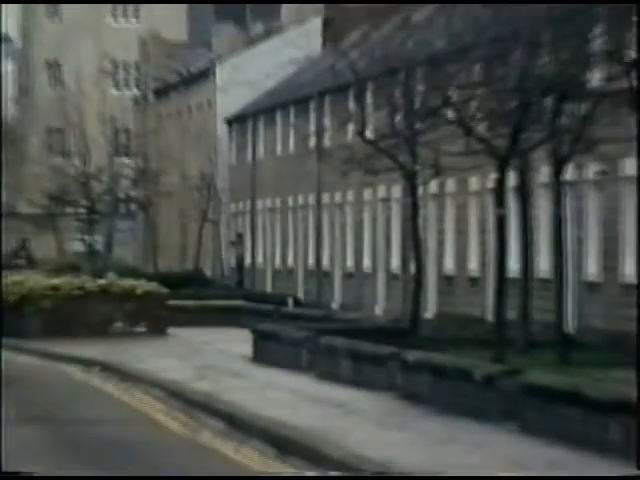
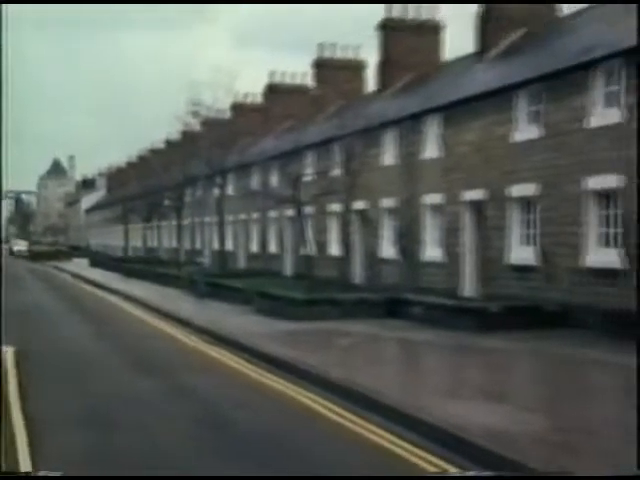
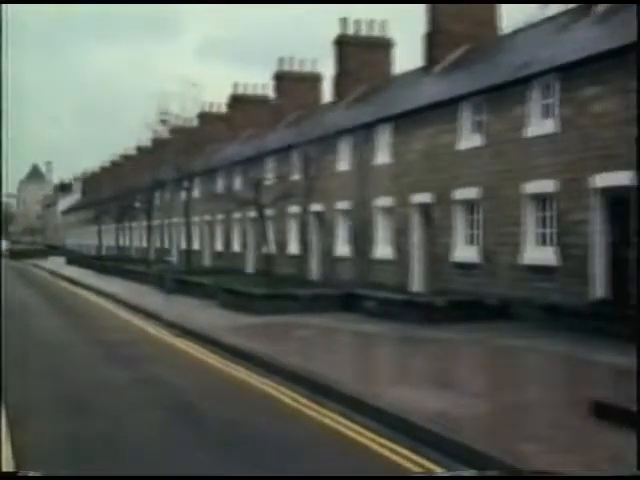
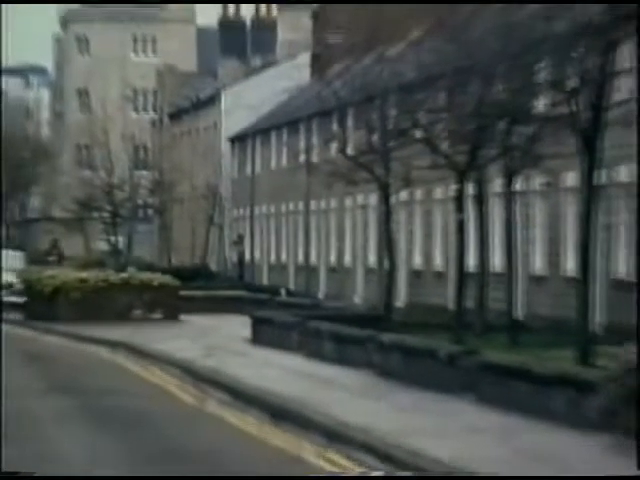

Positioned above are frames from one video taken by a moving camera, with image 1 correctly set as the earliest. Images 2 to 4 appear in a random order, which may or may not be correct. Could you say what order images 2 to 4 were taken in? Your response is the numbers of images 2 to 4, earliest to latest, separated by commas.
4, 2, 3
